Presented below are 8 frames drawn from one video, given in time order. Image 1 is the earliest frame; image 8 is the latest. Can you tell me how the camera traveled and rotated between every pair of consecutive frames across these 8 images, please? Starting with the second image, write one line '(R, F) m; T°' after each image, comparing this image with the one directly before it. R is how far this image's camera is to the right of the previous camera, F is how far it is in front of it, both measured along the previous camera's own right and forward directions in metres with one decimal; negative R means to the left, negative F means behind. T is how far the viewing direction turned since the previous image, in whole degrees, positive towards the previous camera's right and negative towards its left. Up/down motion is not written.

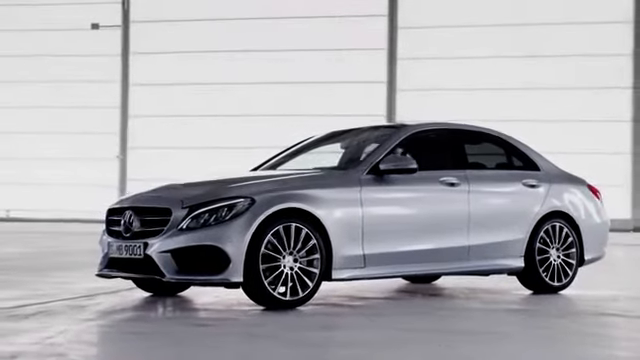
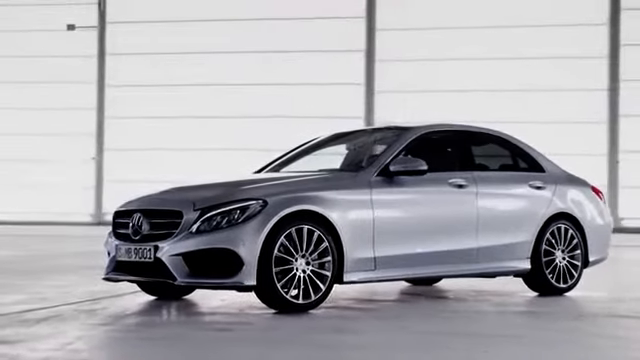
(-0.2, +0.1) m; +1°
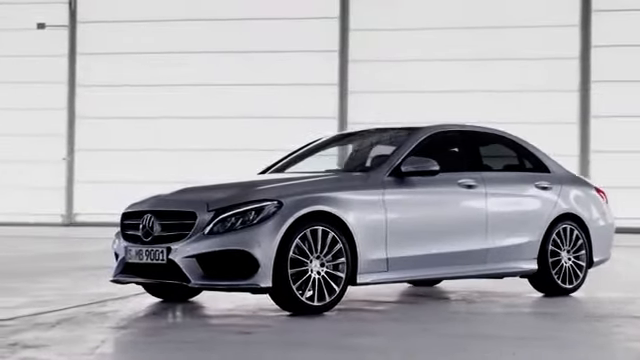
(-0.3, +0.1) m; +2°
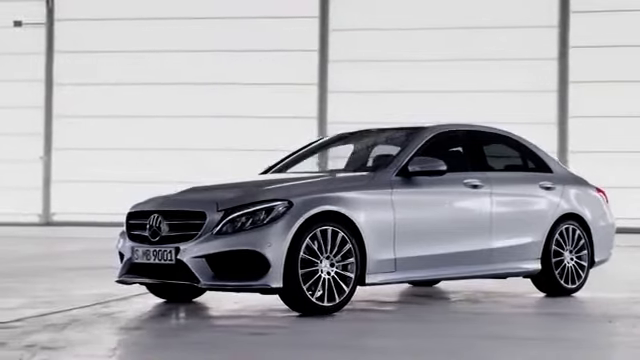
(-0.2, 0.0) m; +1°
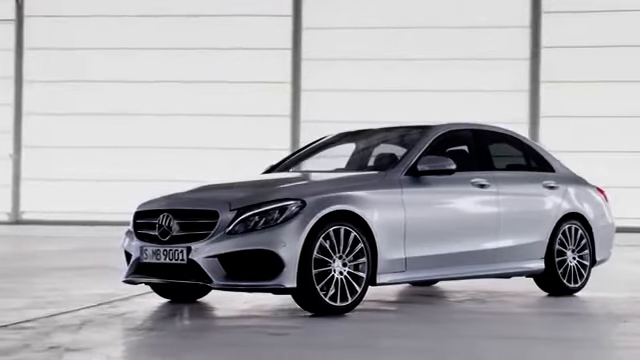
(-0.3, +0.1) m; +2°
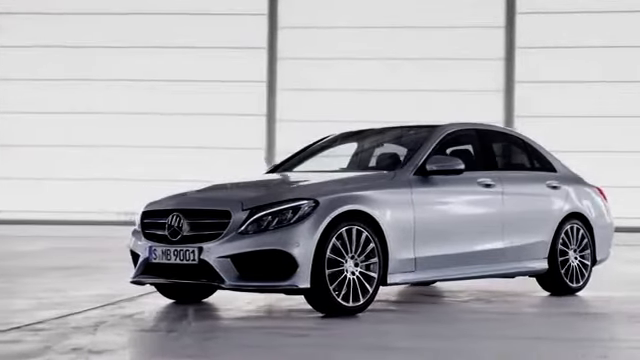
(-0.3, 0.0) m; +2°
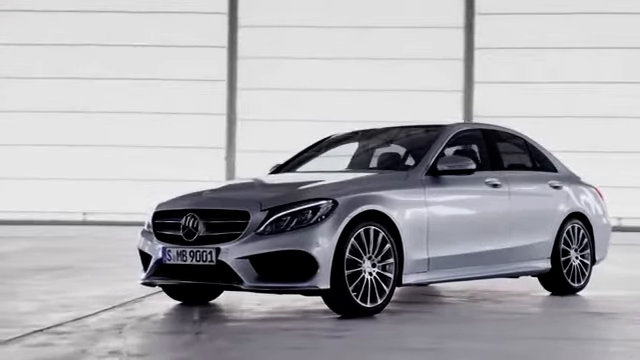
(-0.4, +0.1) m; +3°
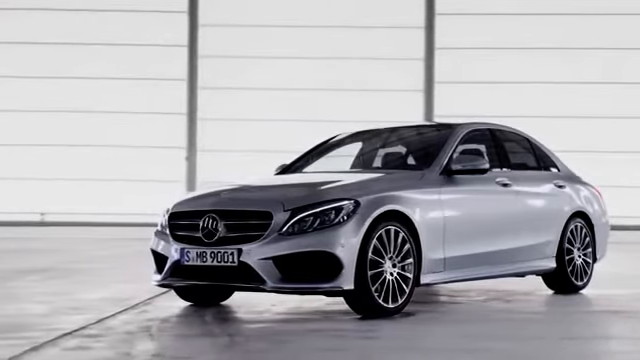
(-0.4, 0.0) m; +3°
